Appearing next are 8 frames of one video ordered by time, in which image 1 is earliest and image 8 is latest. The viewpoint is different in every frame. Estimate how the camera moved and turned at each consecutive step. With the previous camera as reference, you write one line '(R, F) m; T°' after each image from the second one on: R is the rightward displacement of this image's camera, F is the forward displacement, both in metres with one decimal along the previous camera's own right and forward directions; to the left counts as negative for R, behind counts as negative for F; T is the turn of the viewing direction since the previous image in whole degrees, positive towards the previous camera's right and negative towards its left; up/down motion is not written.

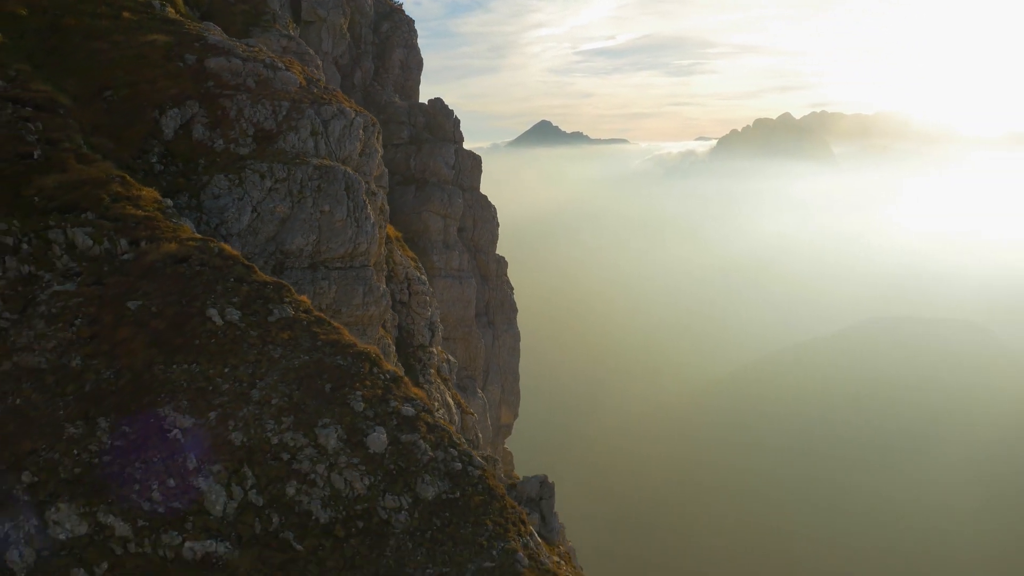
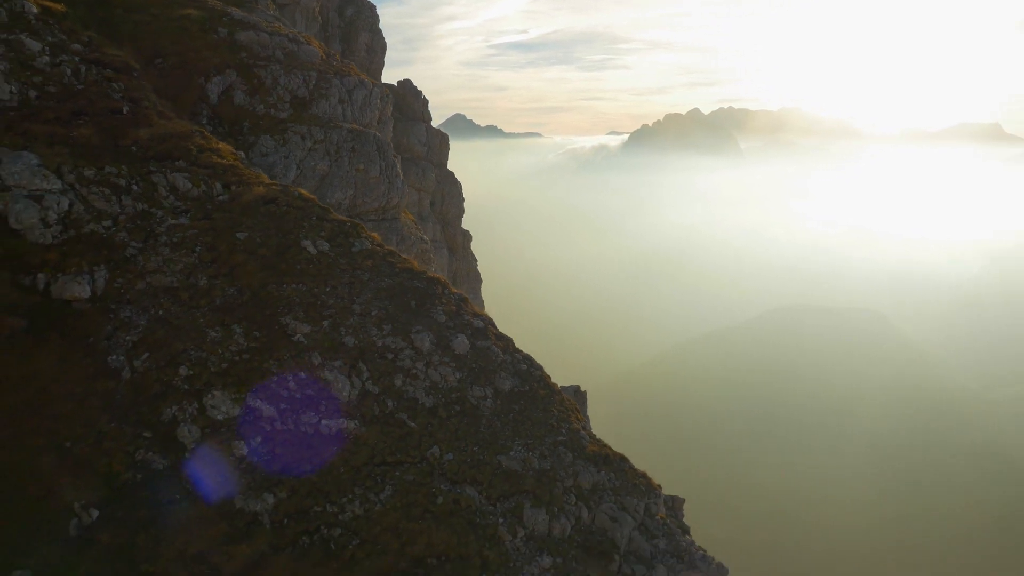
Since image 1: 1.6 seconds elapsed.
(-4.8, -5.1) m; +5°
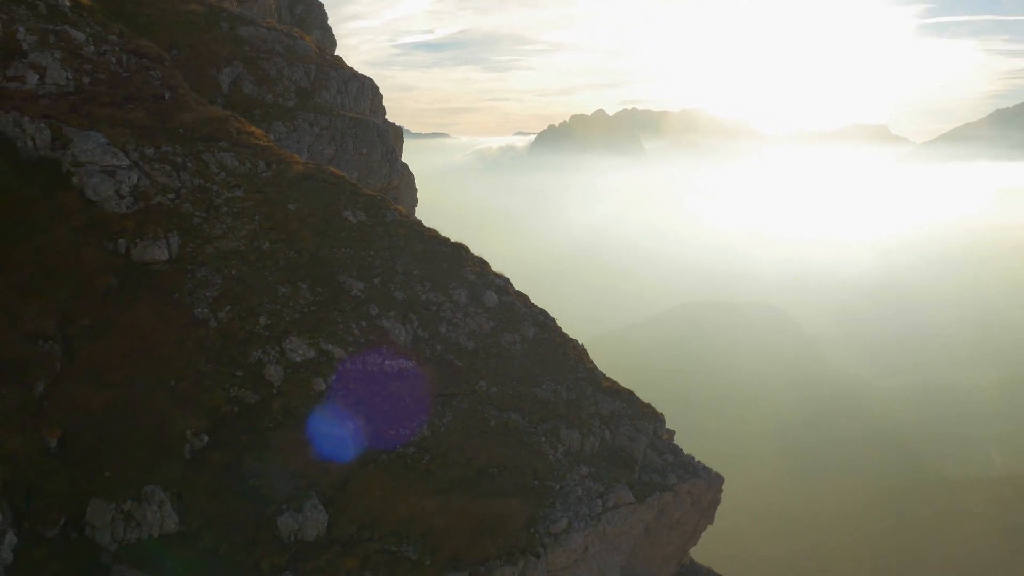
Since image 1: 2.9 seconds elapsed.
(-4.3, -4.6) m; +6°
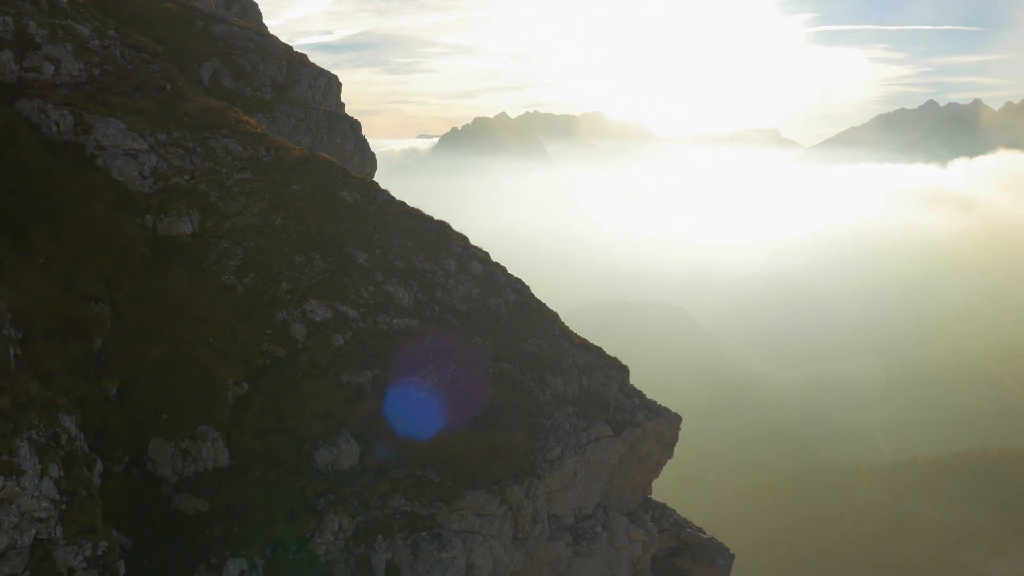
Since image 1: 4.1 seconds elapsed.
(-3.4, -4.5) m; +6°
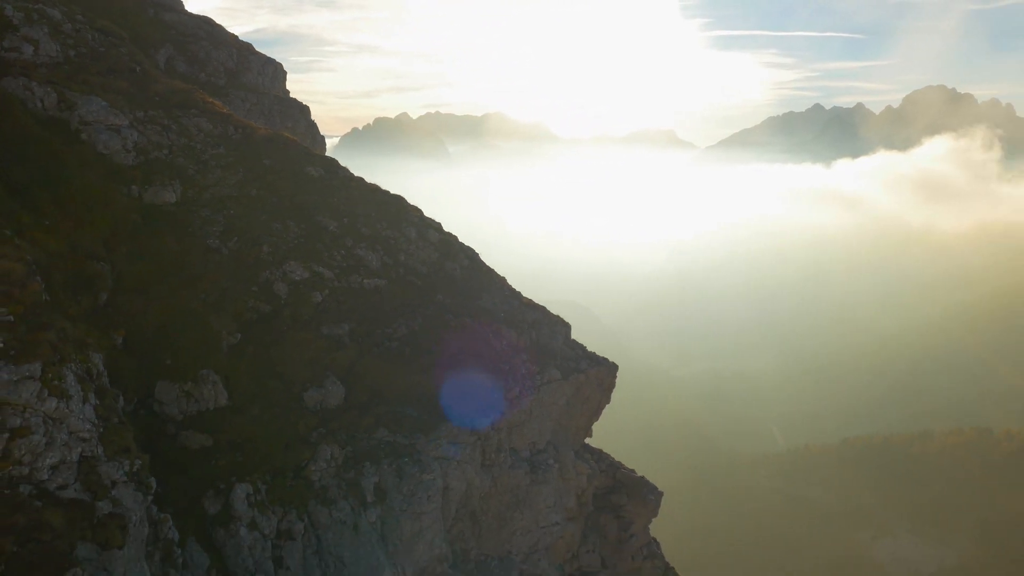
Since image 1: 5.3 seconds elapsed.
(-2.4, -4.3) m; +6°
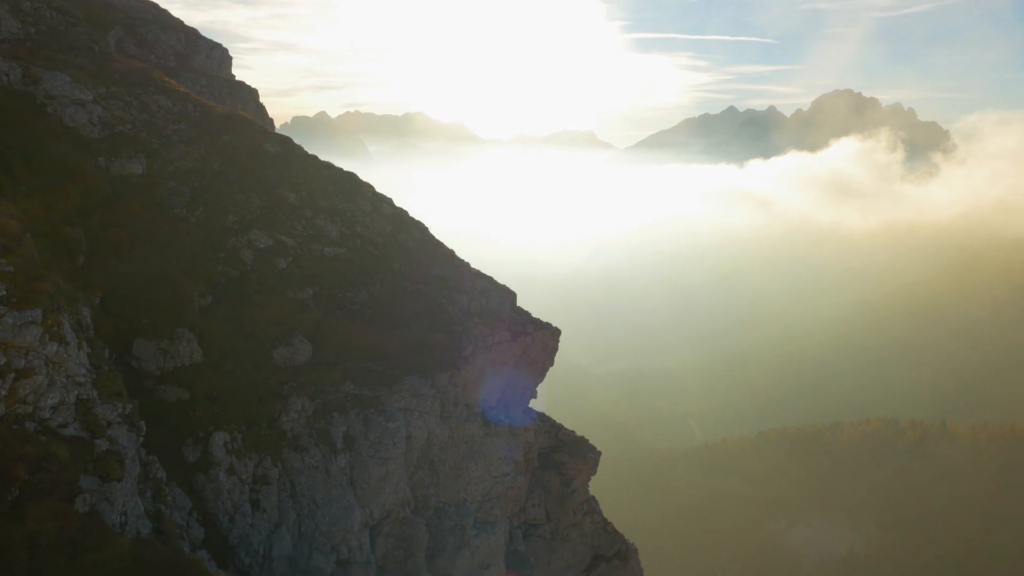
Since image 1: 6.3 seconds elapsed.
(-1.4, -2.9) m; +5°
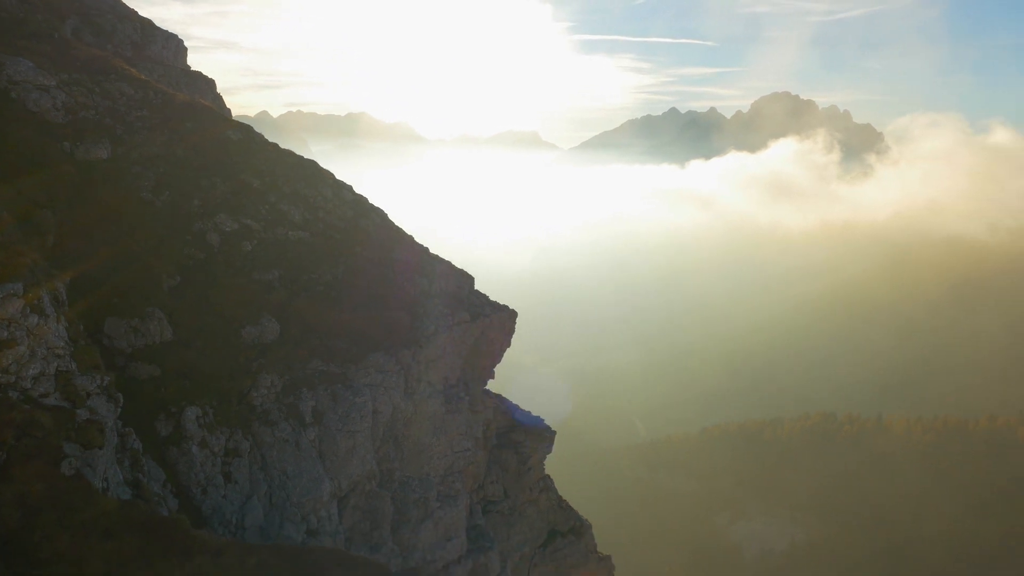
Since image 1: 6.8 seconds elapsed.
(-0.7, -1.7) m; +3°
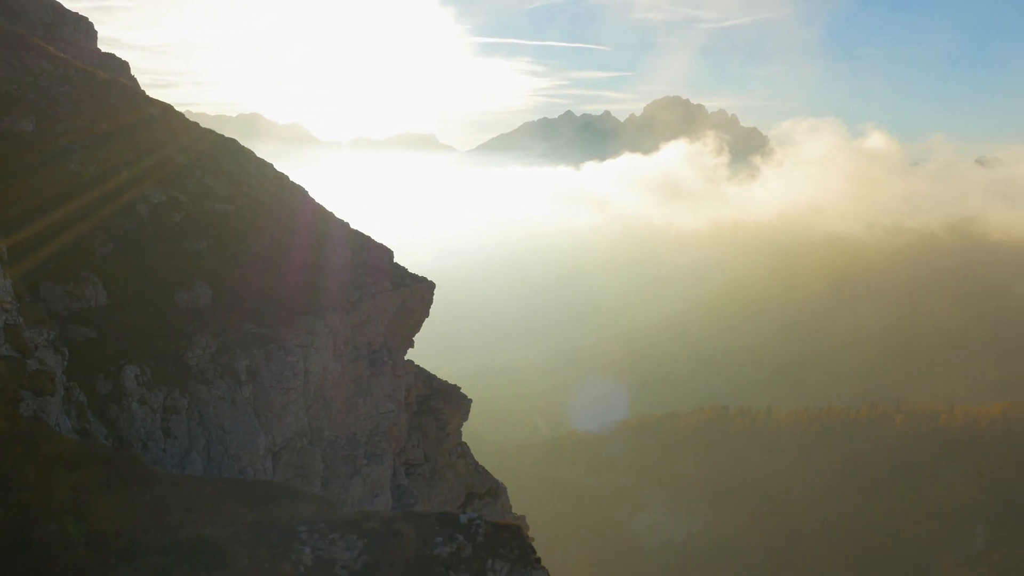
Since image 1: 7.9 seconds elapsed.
(-1.1, -2.9) m; +6°
